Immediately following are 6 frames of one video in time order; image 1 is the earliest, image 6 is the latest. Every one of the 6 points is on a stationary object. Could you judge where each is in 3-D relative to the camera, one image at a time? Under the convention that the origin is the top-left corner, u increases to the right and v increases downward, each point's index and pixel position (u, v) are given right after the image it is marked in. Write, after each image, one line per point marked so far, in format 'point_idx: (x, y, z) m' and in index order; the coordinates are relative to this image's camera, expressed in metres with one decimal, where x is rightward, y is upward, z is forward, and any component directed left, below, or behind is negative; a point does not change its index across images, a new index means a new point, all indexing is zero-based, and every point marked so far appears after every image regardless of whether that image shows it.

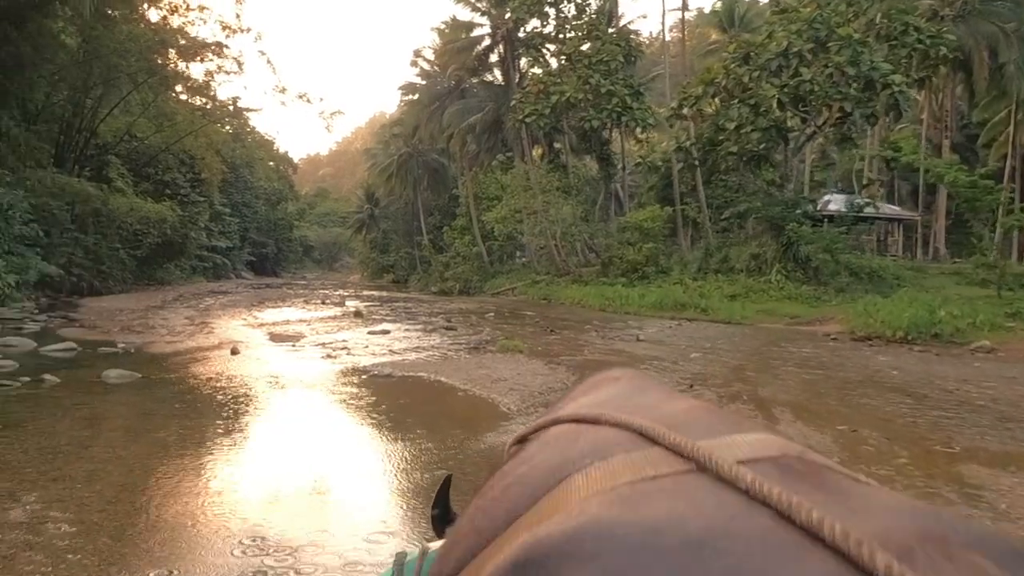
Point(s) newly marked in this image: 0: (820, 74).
0: (+5.6, +4.0, +14.1) m
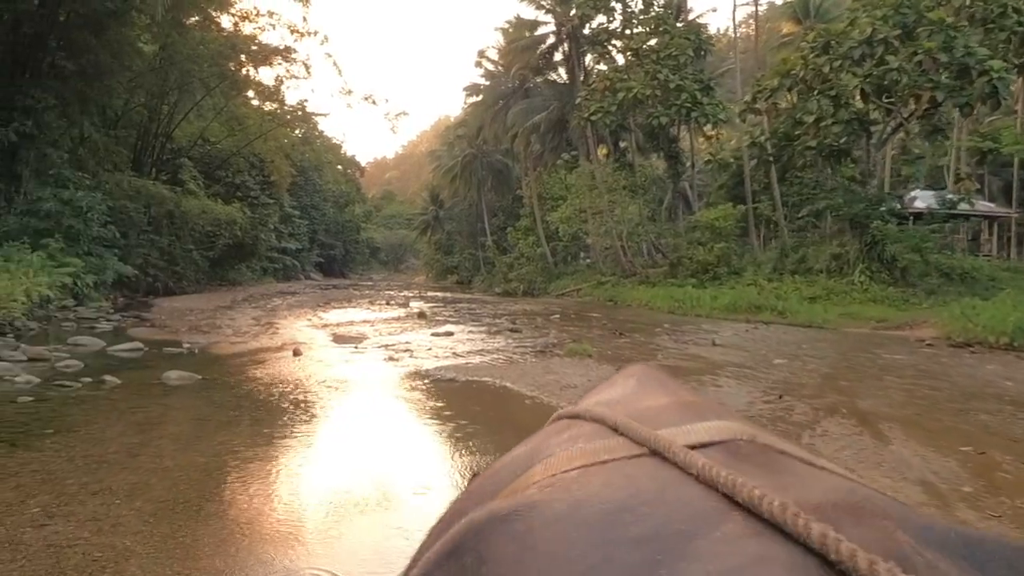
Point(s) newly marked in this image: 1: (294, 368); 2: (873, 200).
0: (+6.8, +3.9, +13.3) m
1: (-1.9, -0.7, +6.7) m
2: (+7.2, +1.7, +15.2) m
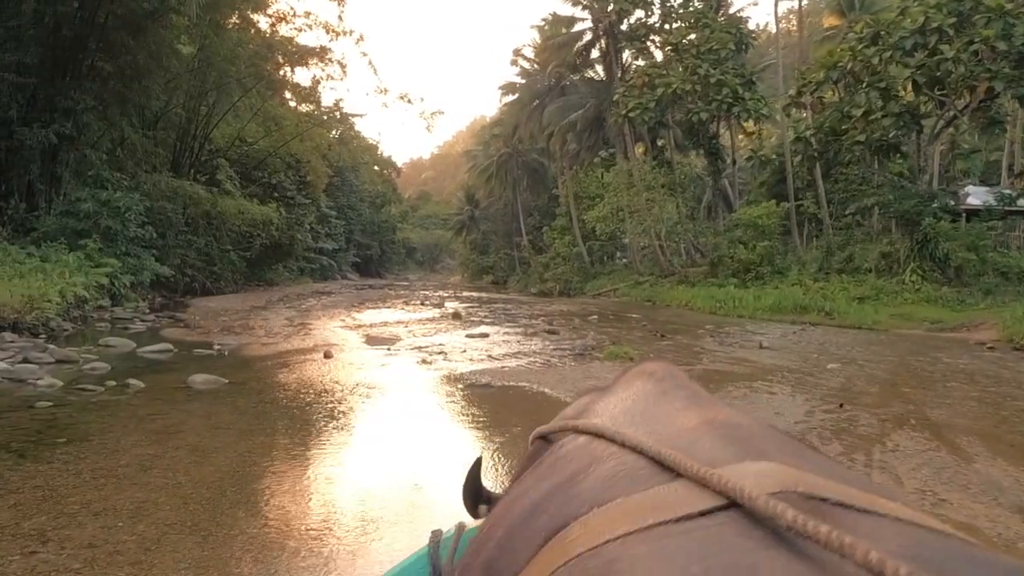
0: (+7.4, +3.9, +12.6) m
1: (-1.6, -0.7, +6.5) m
2: (+7.9, +1.7, +14.6) m
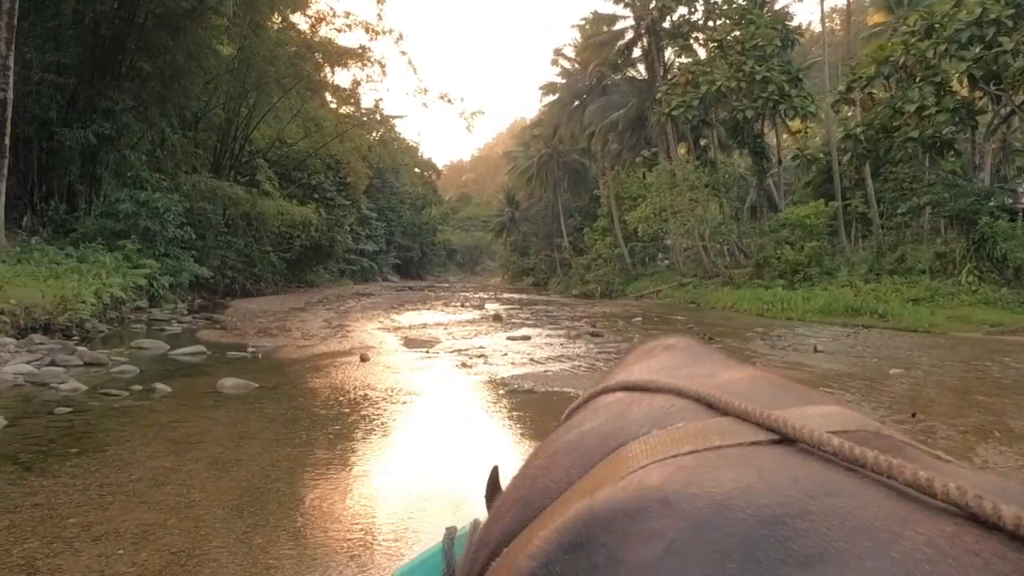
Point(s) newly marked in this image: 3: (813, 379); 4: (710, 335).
0: (+8.1, +3.9, +11.9) m
1: (-1.2, -0.7, +6.2) m
2: (+8.6, +1.7, +13.8) m
3: (+2.4, -0.7, +6.0) m
4: (+2.6, -0.6, +10.2) m
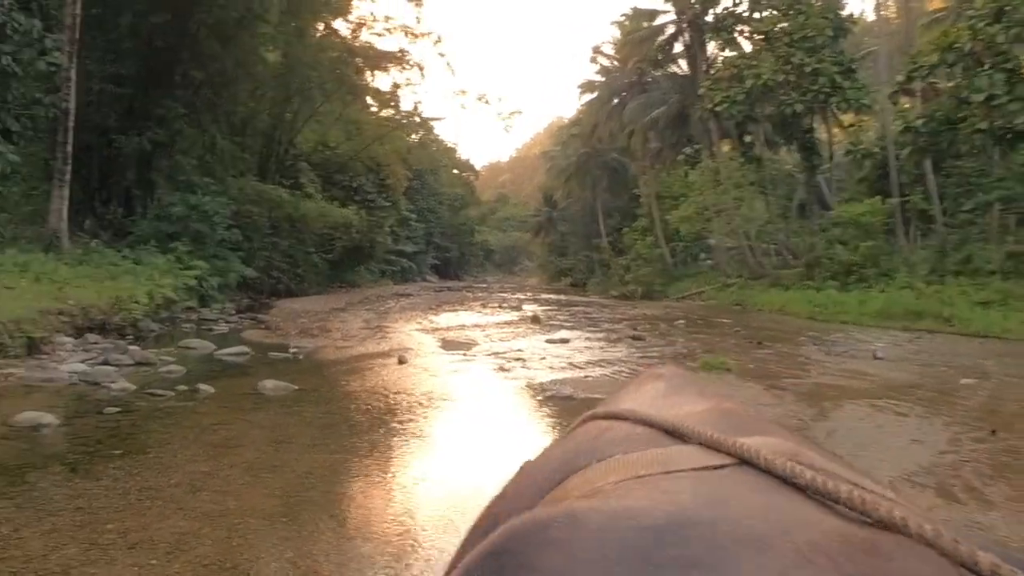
0: (+8.7, +3.9, +11.4) m
1: (-0.9, -0.7, +6.2) m
2: (+9.3, +1.7, +13.3) m
3: (+2.7, -0.7, +5.8) m
4: (+3.1, -0.7, +10.0) m
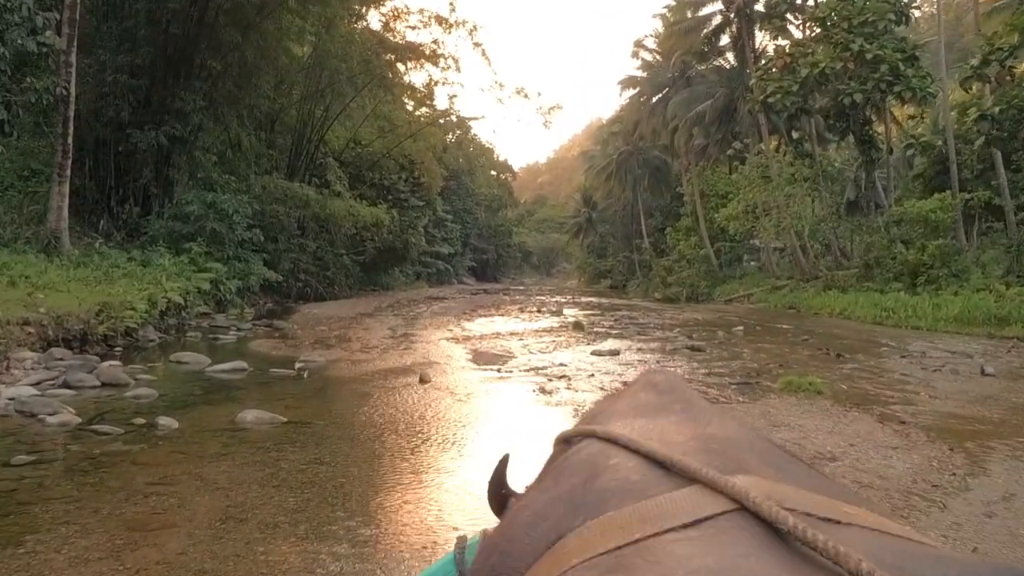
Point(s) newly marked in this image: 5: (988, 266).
0: (+9.2, +3.8, +9.8) m
1: (-0.6, -0.8, +5.0) m
2: (+9.9, +1.6, +11.7) m
3: (+3.0, -0.8, +4.5) m
4: (+3.6, -0.7, +8.7) m
5: (+9.2, +0.4, +14.8) m
